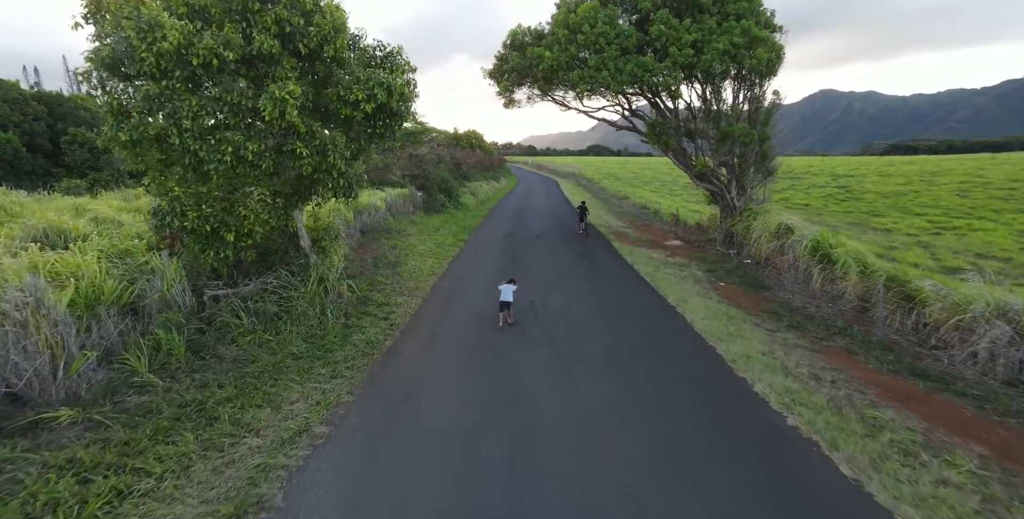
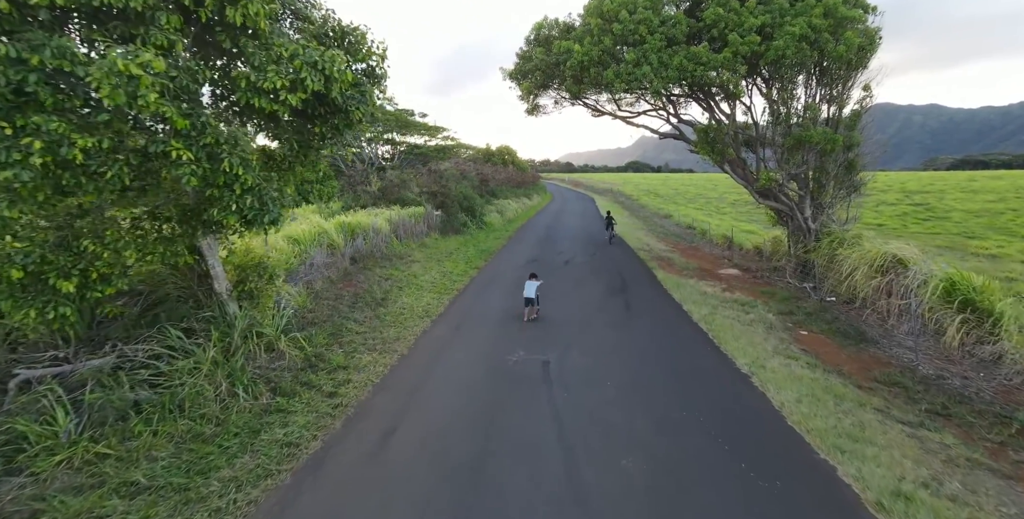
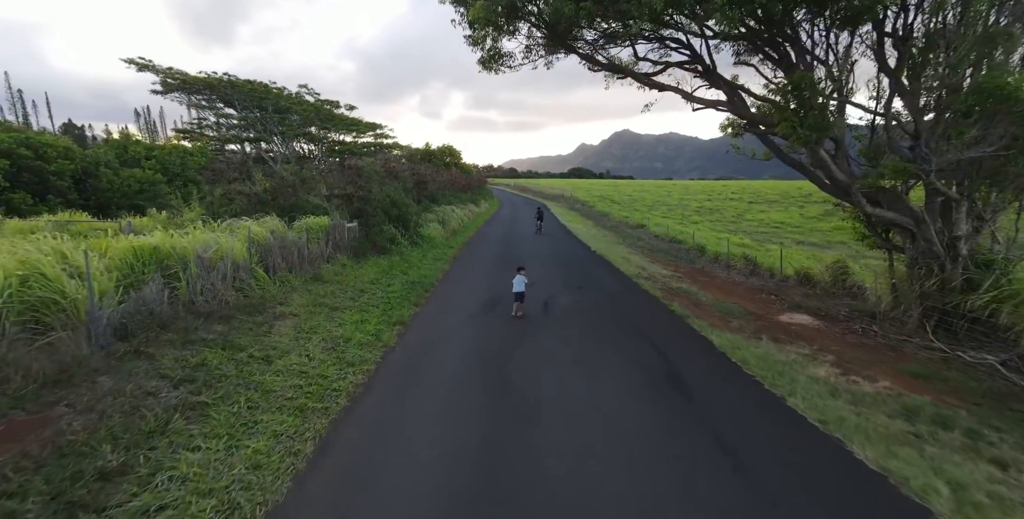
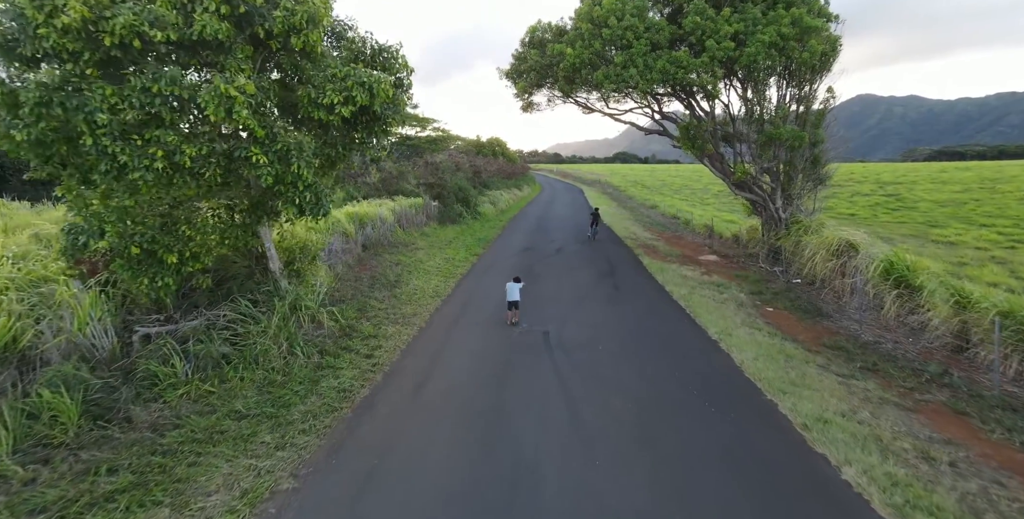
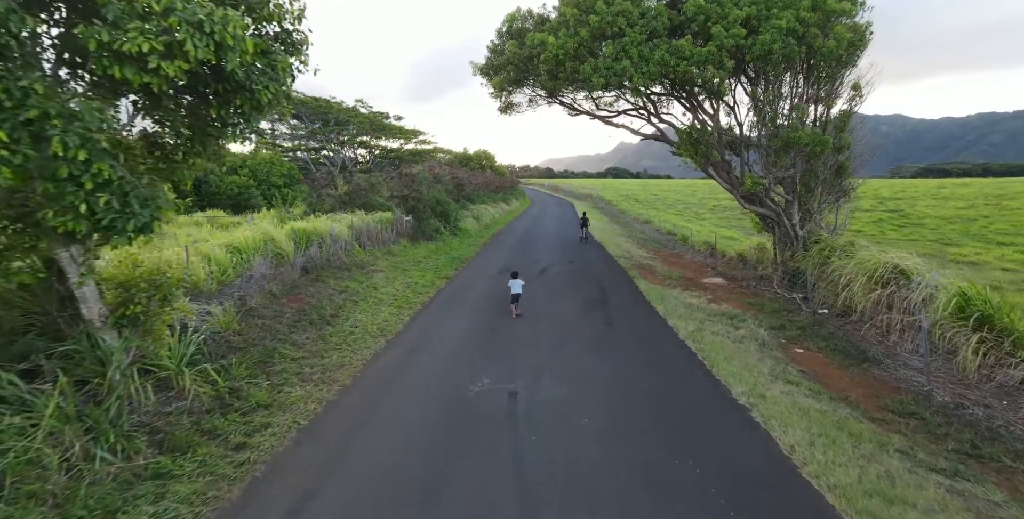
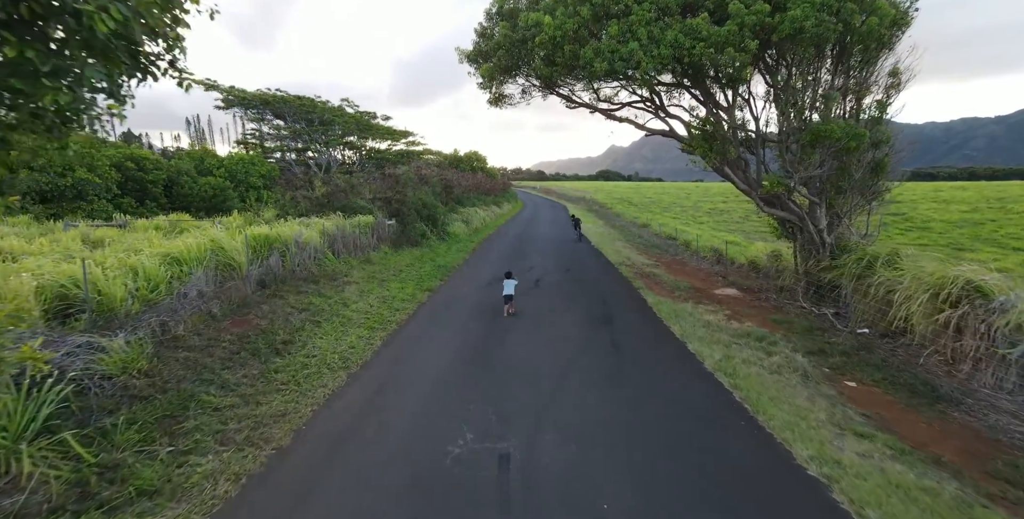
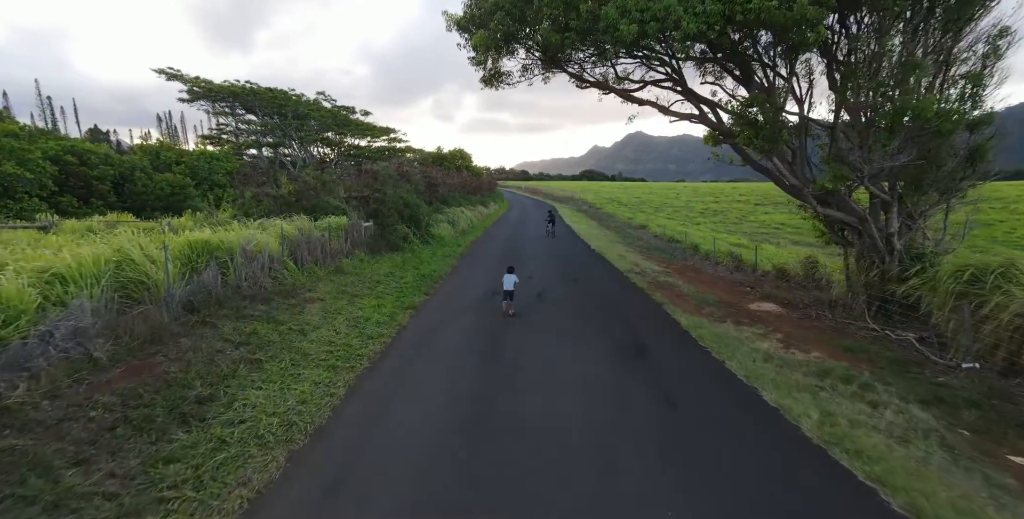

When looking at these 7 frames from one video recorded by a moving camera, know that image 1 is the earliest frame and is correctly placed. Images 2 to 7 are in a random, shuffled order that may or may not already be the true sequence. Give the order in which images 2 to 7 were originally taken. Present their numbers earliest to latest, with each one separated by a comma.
4, 2, 5, 6, 7, 3
